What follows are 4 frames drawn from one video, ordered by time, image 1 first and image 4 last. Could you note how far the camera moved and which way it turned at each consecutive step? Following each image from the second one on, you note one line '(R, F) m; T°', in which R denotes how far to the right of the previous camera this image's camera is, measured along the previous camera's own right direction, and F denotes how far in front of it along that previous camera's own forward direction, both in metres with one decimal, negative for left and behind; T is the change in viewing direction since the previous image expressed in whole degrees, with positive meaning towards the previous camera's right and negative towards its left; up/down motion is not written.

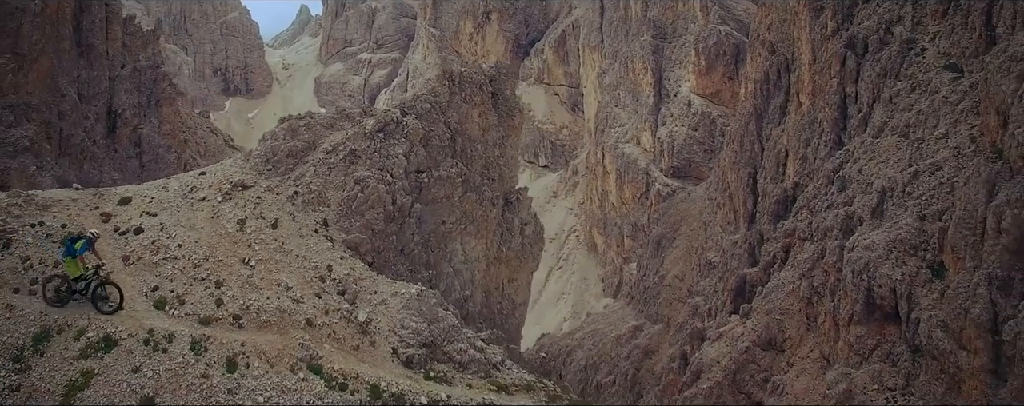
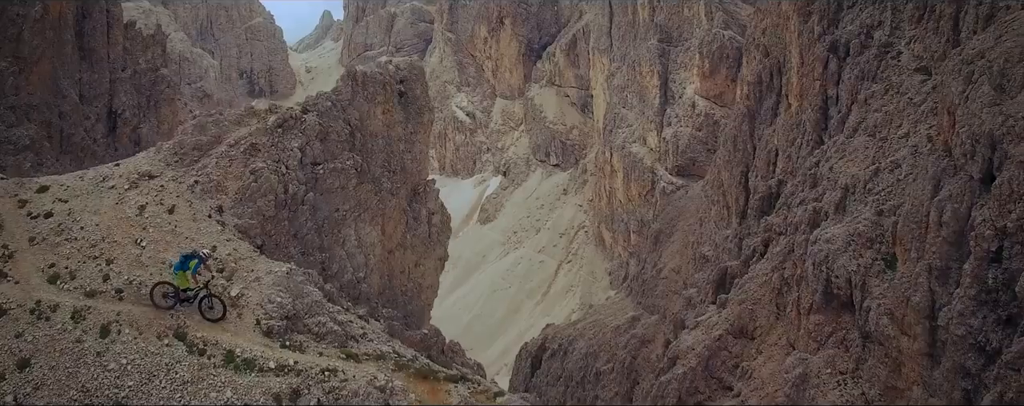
(+1.1, -0.4) m; -2°
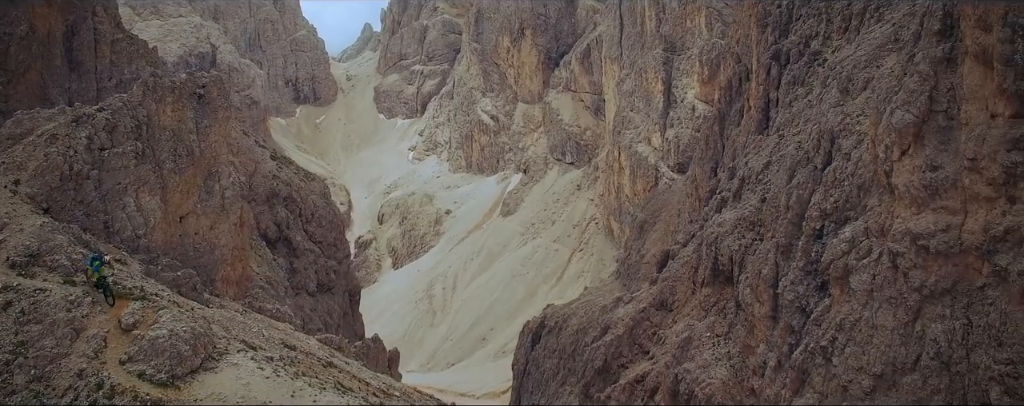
(+3.1, -1.3) m; -4°
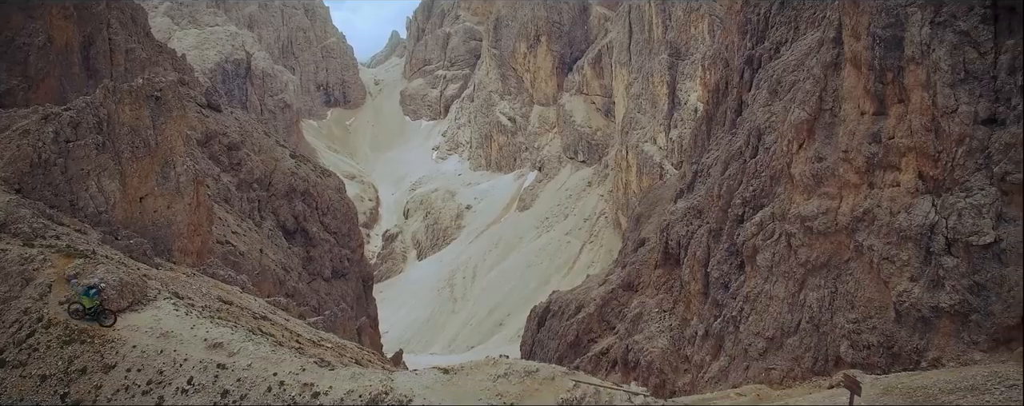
(+1.6, -1.1) m; -3°
